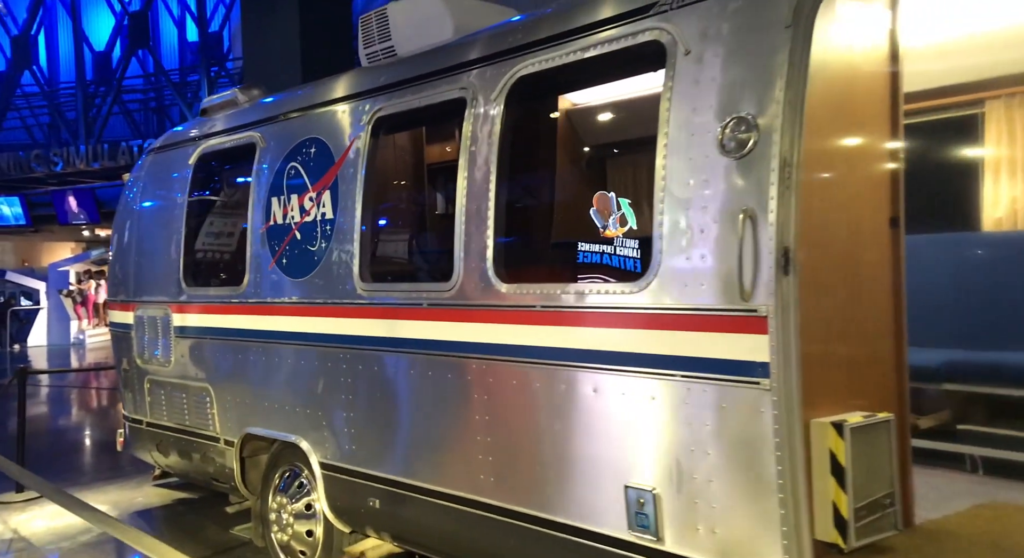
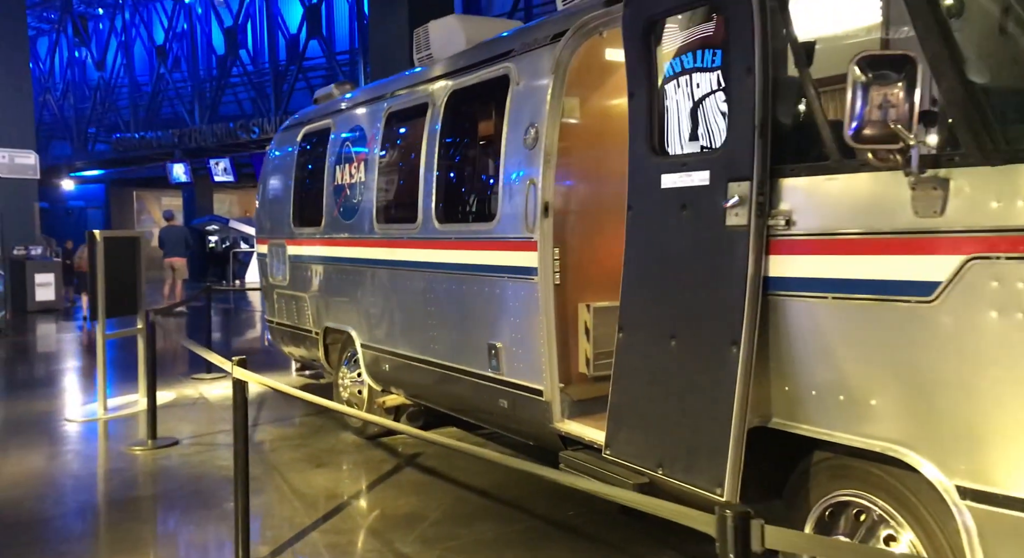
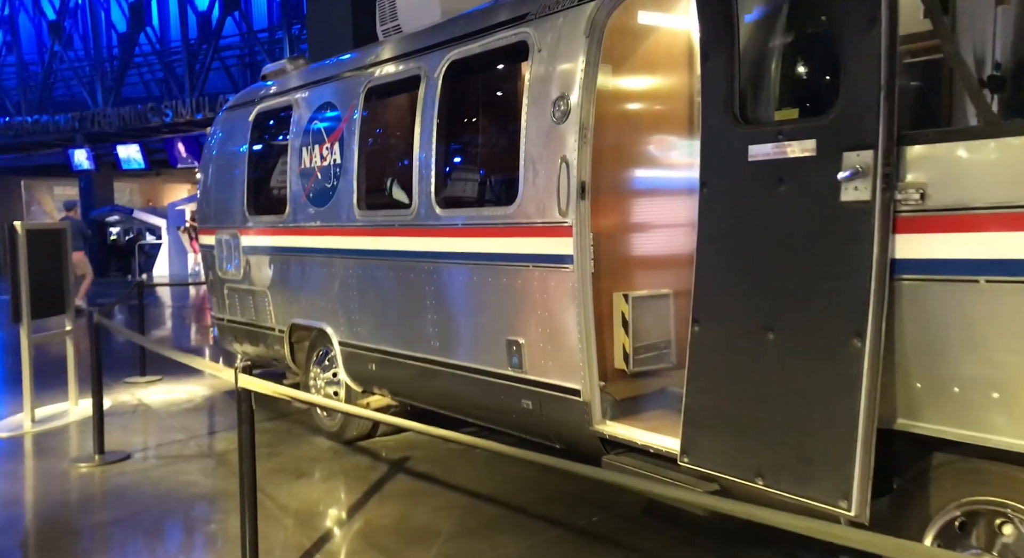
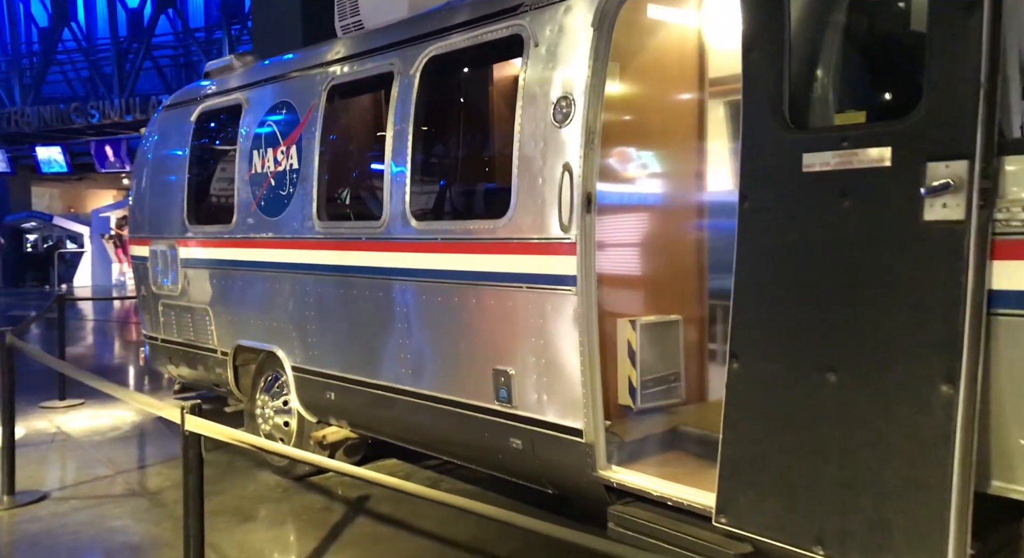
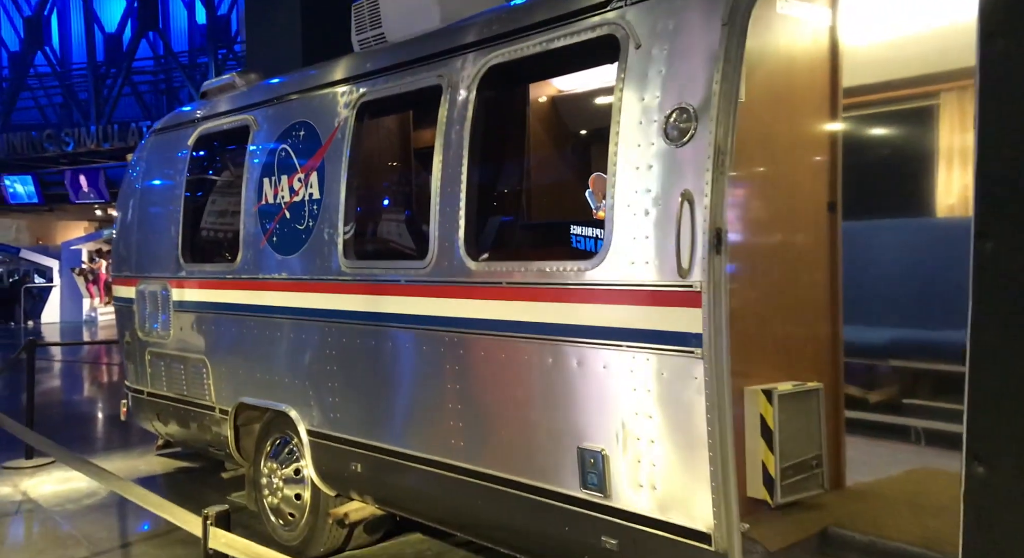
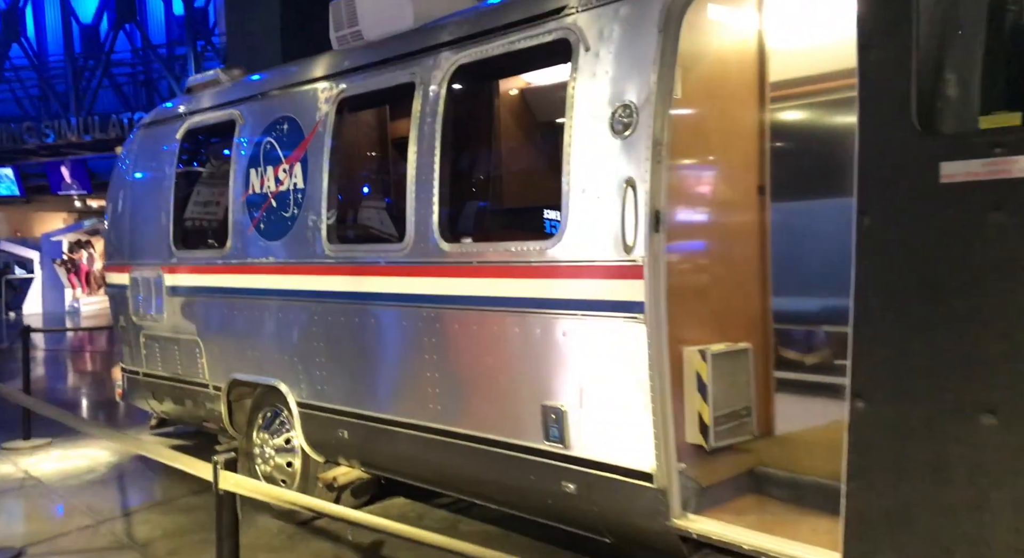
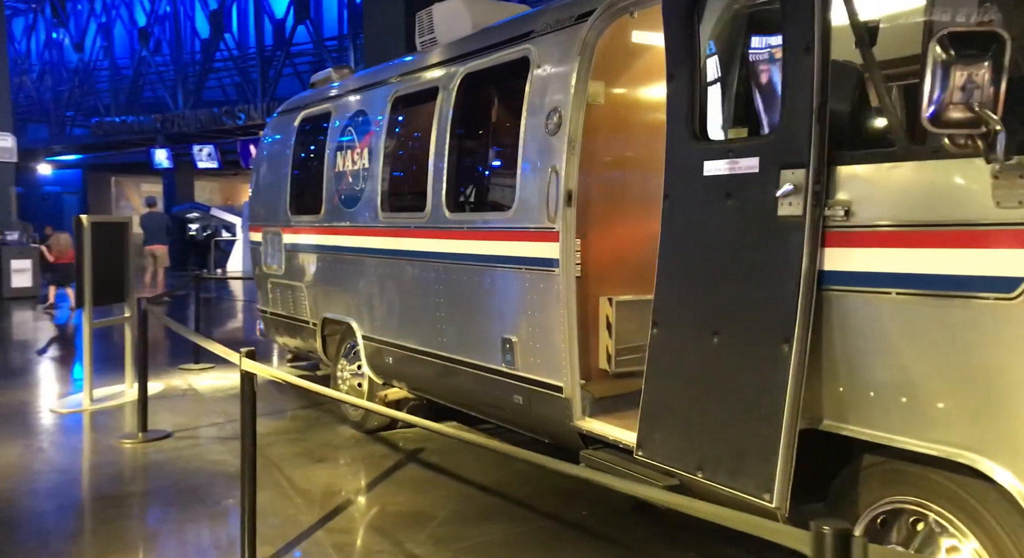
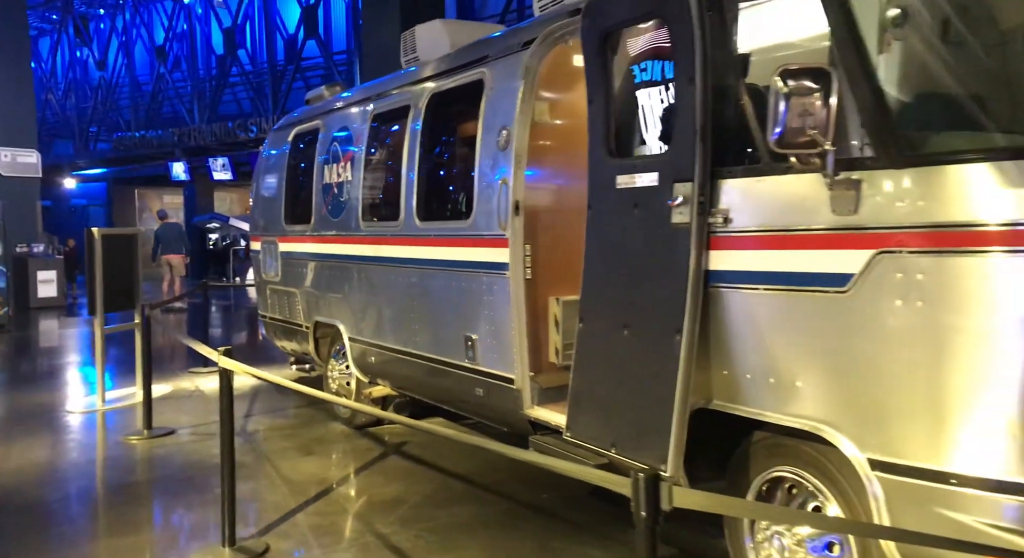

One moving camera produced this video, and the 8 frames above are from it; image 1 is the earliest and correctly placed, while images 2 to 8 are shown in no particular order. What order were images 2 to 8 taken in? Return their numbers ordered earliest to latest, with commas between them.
5, 6, 4, 3, 7, 2, 8
